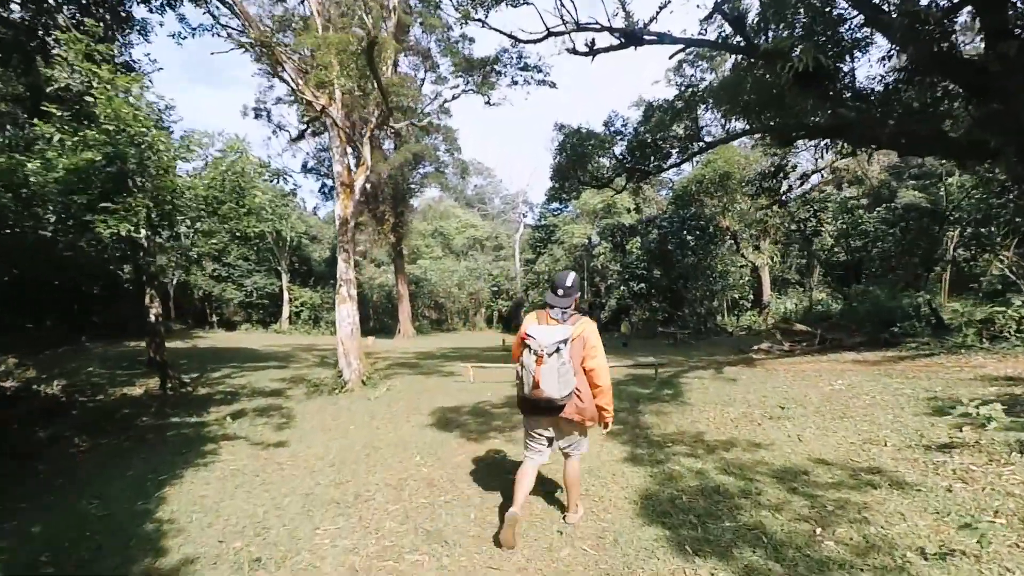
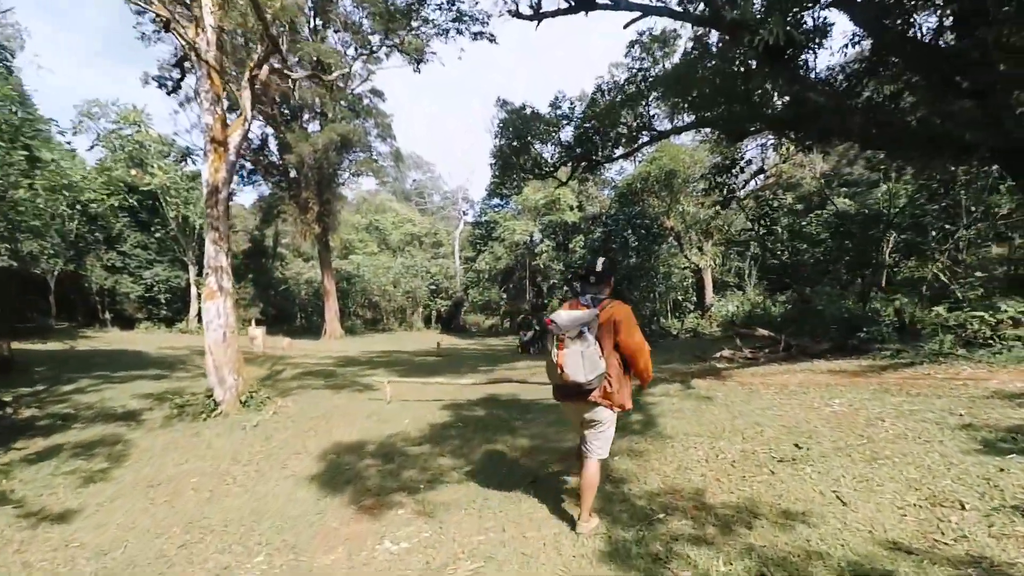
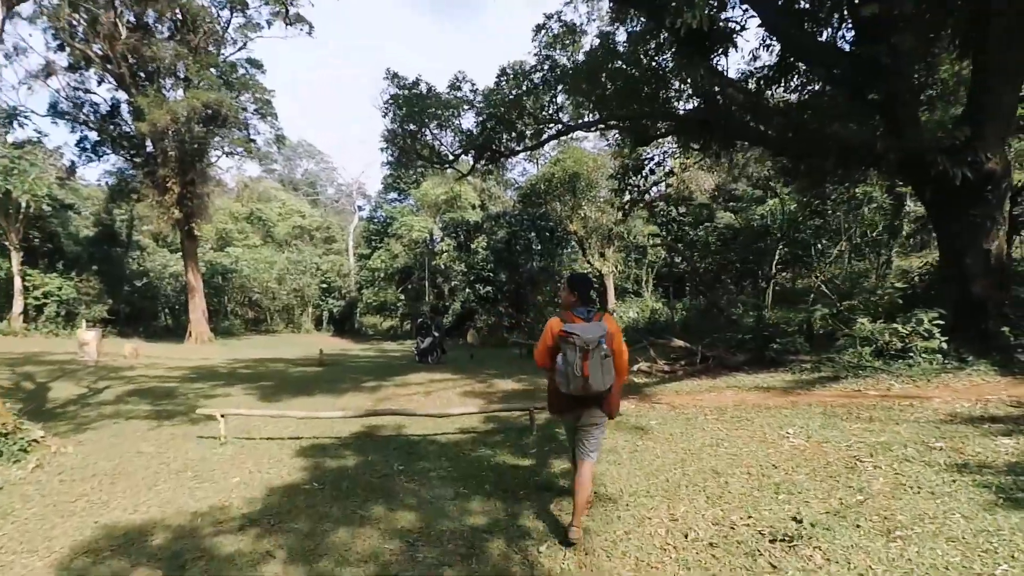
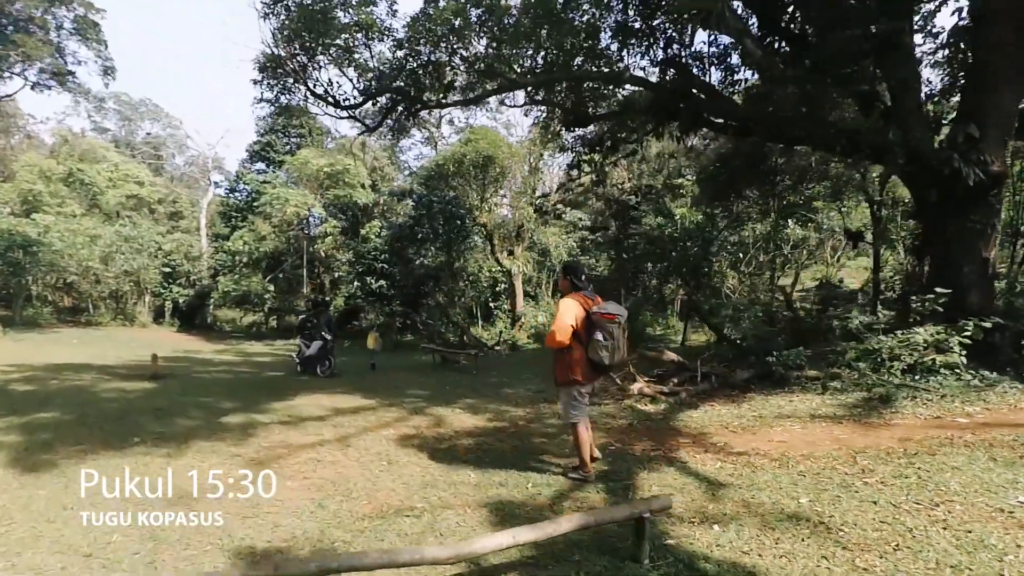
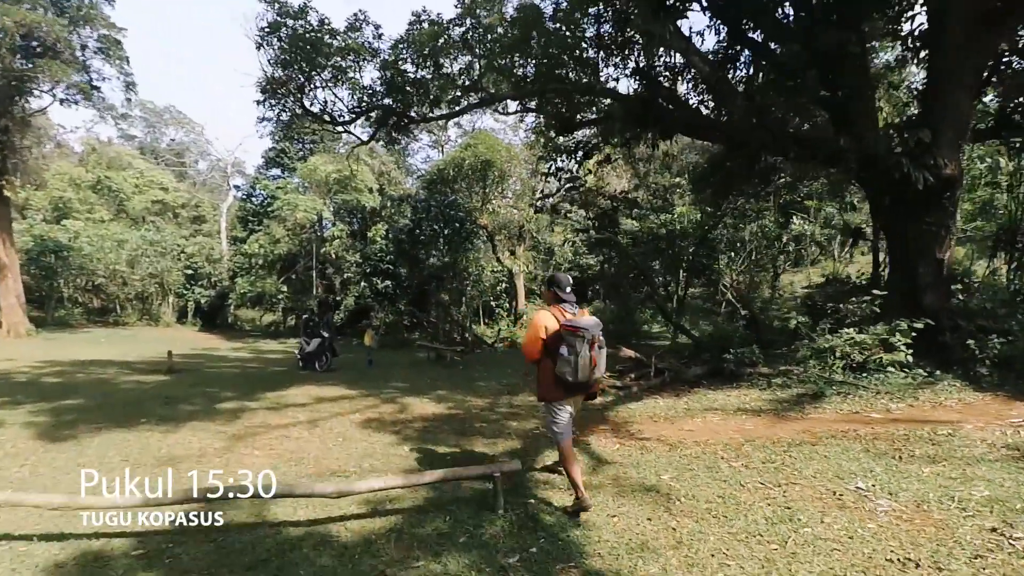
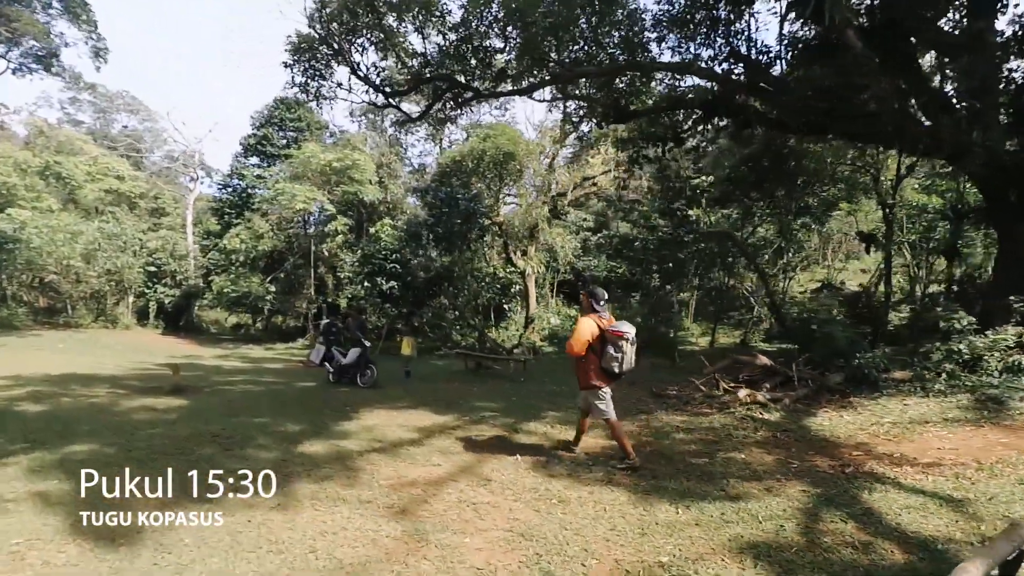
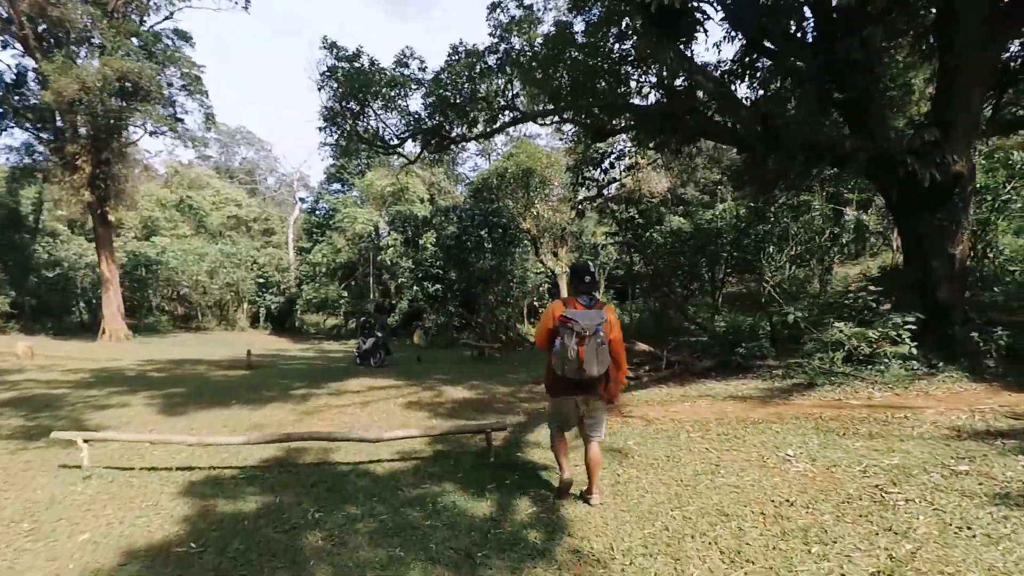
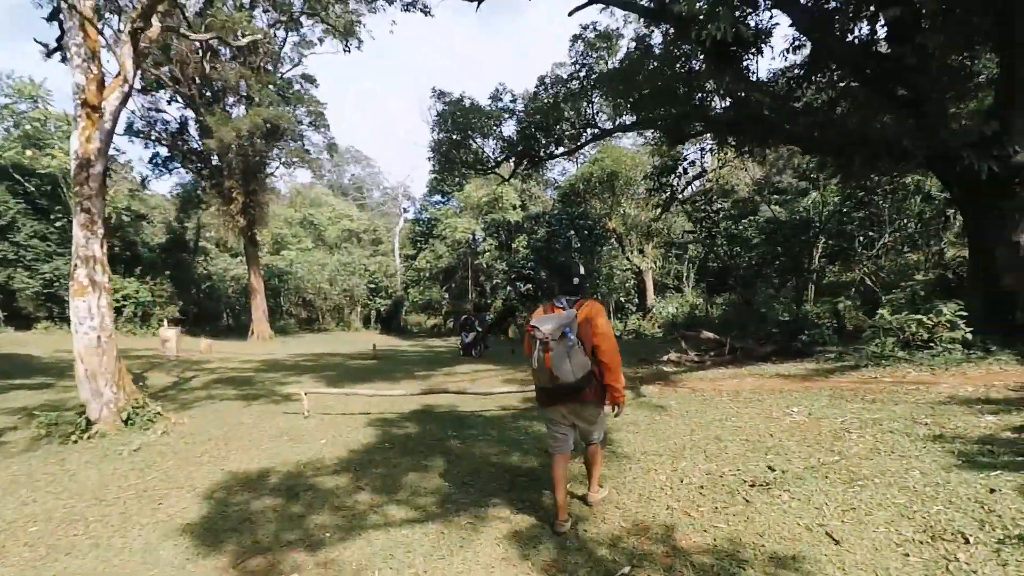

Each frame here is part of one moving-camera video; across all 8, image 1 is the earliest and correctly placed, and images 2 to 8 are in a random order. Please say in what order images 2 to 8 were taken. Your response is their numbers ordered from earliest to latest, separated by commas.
2, 8, 3, 7, 5, 4, 6
